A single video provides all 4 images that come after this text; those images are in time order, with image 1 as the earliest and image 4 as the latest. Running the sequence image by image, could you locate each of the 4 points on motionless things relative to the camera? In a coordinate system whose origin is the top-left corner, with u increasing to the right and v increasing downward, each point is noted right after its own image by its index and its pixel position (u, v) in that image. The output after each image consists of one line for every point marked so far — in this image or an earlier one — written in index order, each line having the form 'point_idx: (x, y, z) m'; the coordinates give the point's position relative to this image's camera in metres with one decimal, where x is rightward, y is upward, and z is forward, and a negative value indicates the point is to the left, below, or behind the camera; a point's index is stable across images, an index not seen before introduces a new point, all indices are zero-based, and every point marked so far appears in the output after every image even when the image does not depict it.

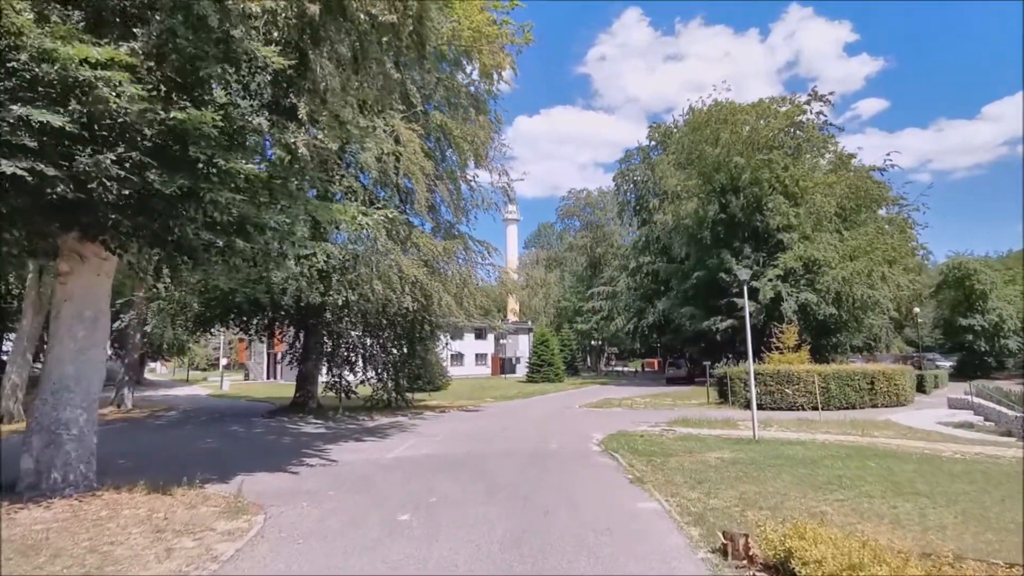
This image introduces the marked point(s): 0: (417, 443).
0: (-1.9, -3.1, +14.0) m
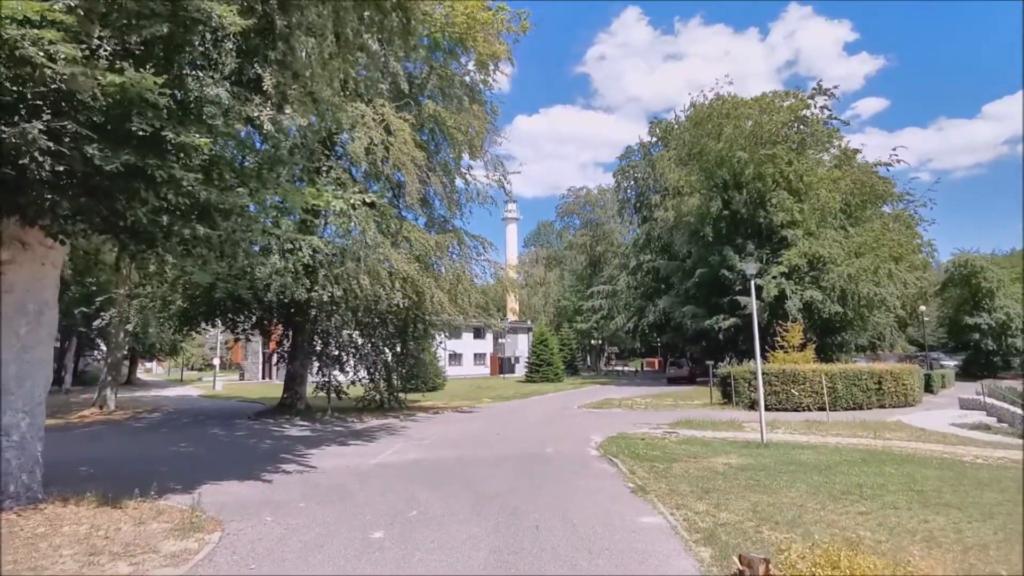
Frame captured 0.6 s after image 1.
0: (-2.0, -3.0, +13.2) m
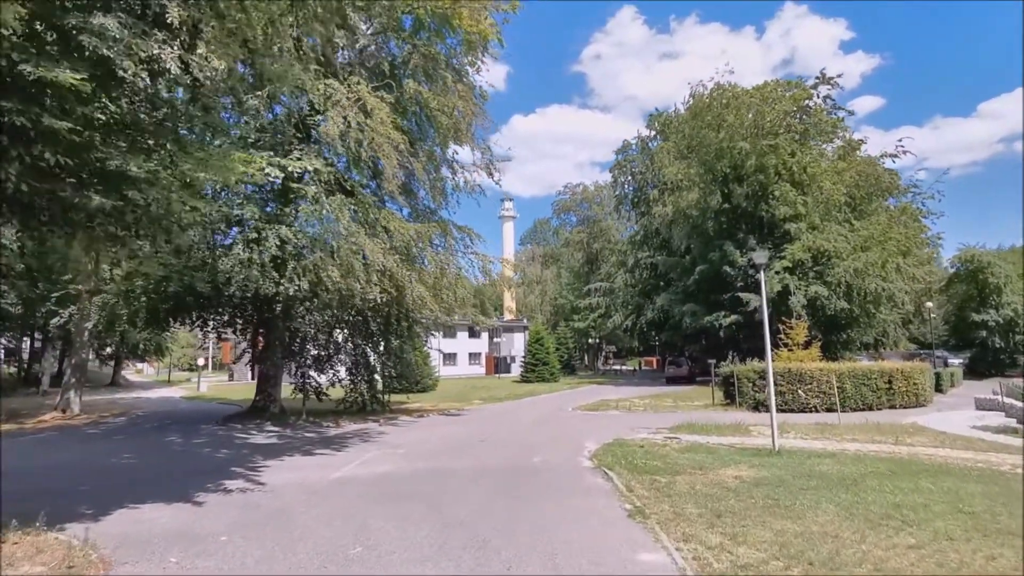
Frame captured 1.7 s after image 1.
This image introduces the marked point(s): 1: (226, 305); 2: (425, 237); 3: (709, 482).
0: (-2.3, -2.8, +11.8) m
1: (-7.5, -0.4, +18.6) m
2: (-2.3, +1.3, +18.5) m
3: (+2.6, -2.5, +9.3) m
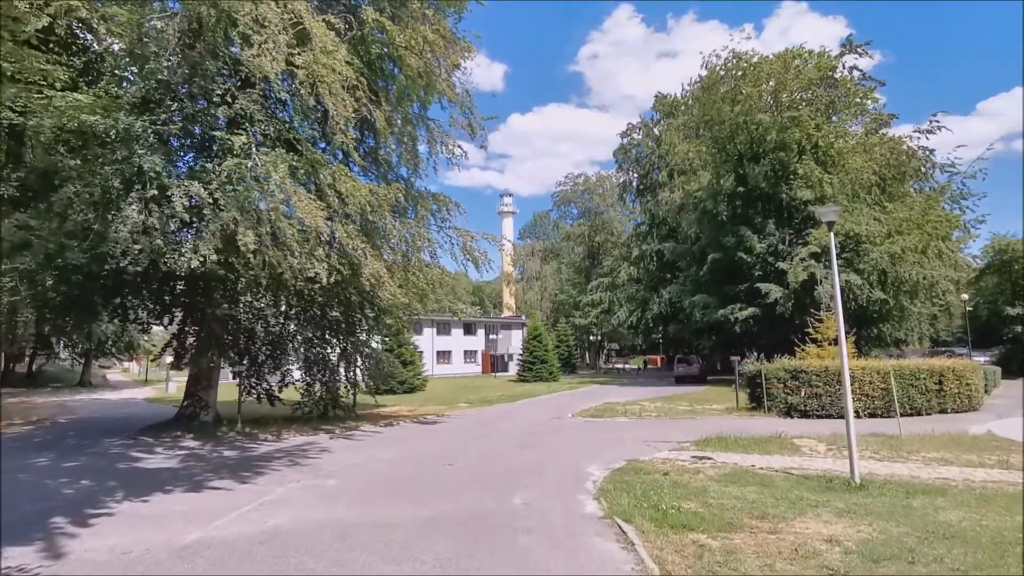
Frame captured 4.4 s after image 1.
0: (-2.6, -2.4, +8.2) m
1: (-7.8, 0.0, +15.0) m
2: (-2.6, +1.8, +14.9) m
3: (+2.2, -2.1, +5.7) m
